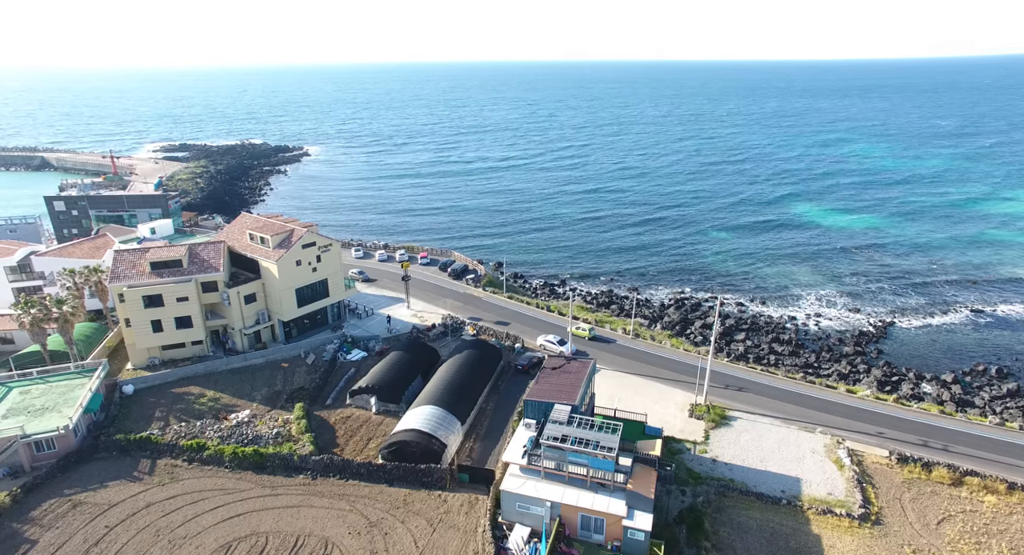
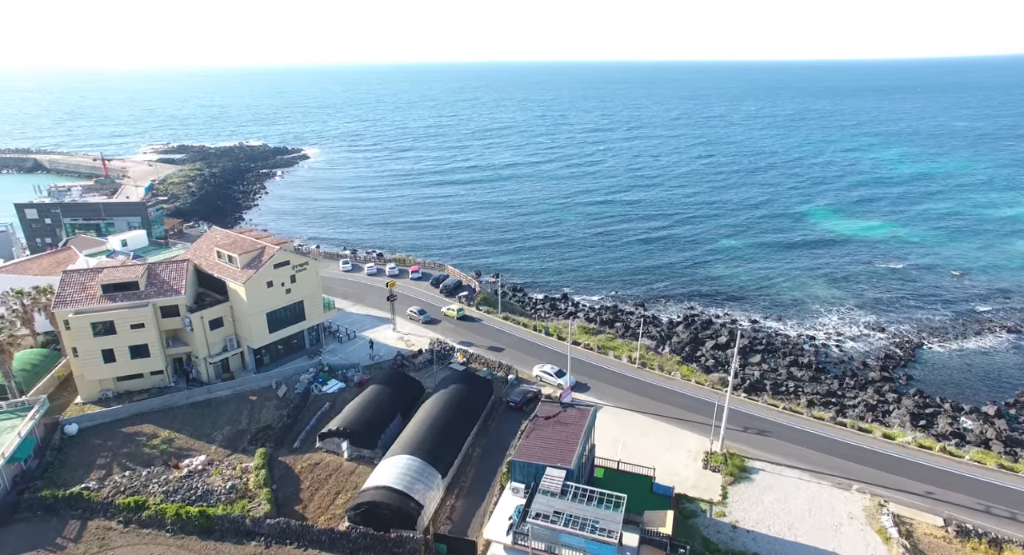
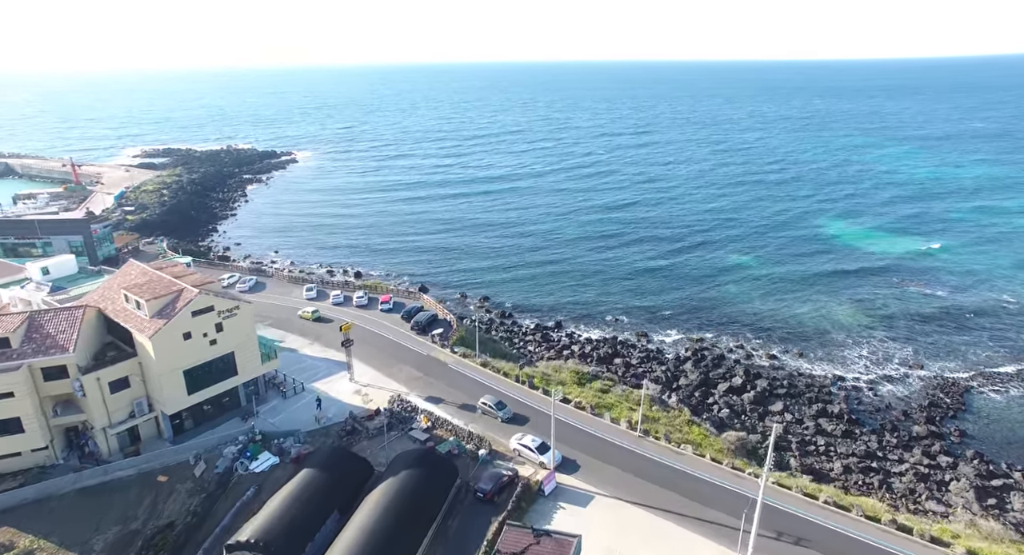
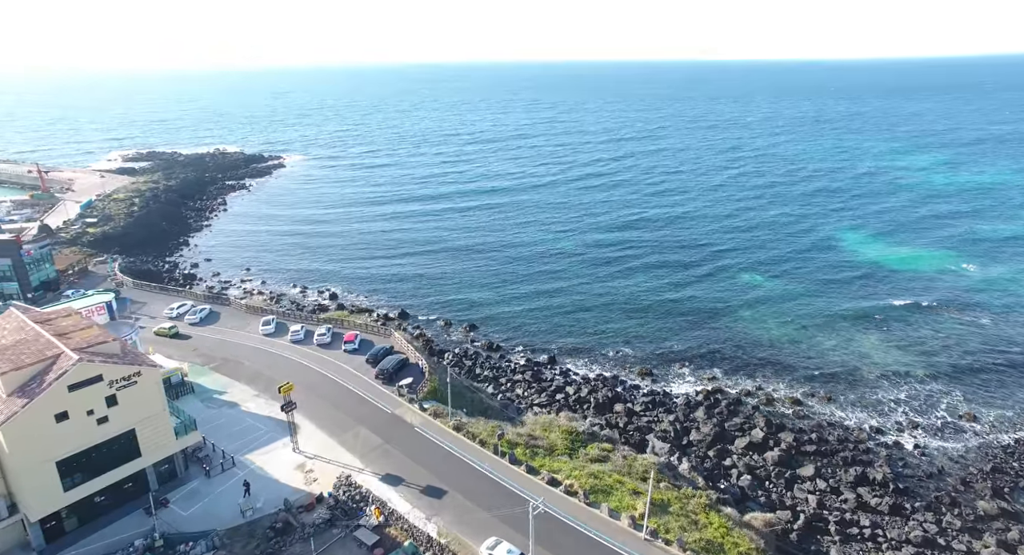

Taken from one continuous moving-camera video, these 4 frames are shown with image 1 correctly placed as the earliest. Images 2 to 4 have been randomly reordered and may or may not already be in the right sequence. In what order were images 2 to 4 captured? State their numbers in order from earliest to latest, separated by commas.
2, 3, 4
